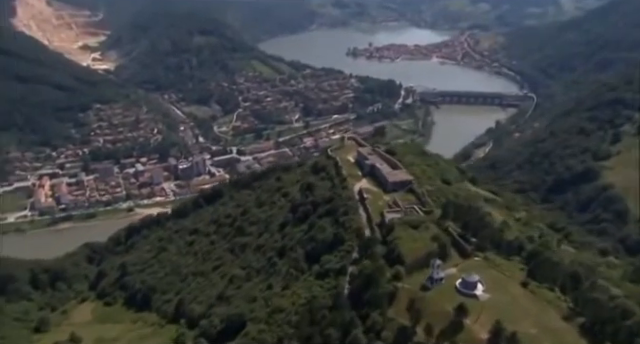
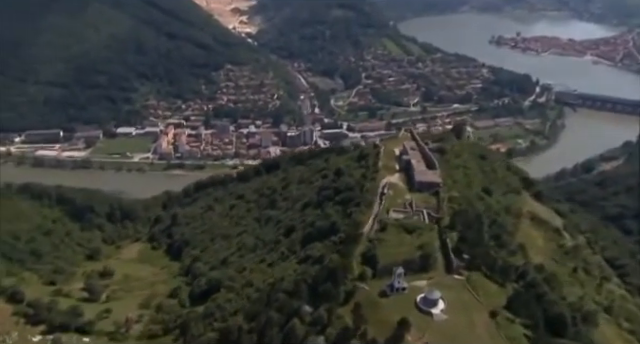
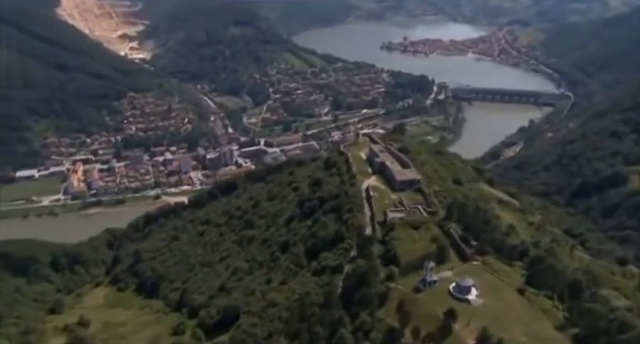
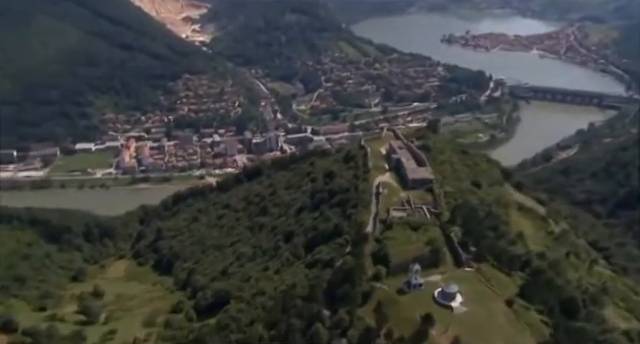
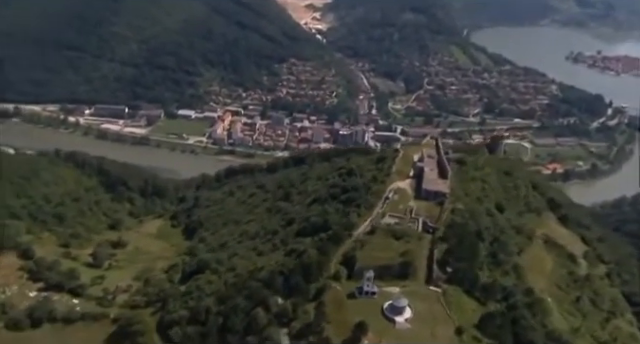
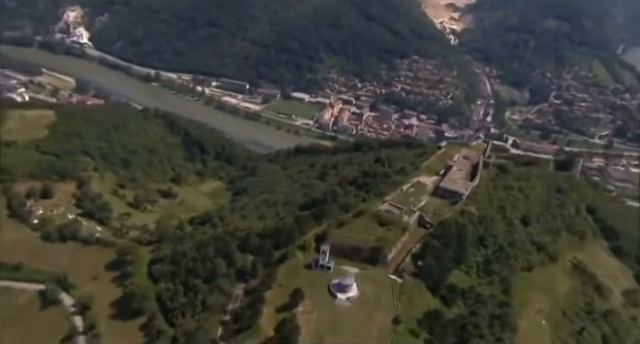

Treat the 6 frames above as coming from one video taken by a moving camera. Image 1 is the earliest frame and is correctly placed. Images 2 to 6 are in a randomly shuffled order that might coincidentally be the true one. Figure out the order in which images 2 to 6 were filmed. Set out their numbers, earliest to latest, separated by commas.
3, 4, 2, 5, 6
